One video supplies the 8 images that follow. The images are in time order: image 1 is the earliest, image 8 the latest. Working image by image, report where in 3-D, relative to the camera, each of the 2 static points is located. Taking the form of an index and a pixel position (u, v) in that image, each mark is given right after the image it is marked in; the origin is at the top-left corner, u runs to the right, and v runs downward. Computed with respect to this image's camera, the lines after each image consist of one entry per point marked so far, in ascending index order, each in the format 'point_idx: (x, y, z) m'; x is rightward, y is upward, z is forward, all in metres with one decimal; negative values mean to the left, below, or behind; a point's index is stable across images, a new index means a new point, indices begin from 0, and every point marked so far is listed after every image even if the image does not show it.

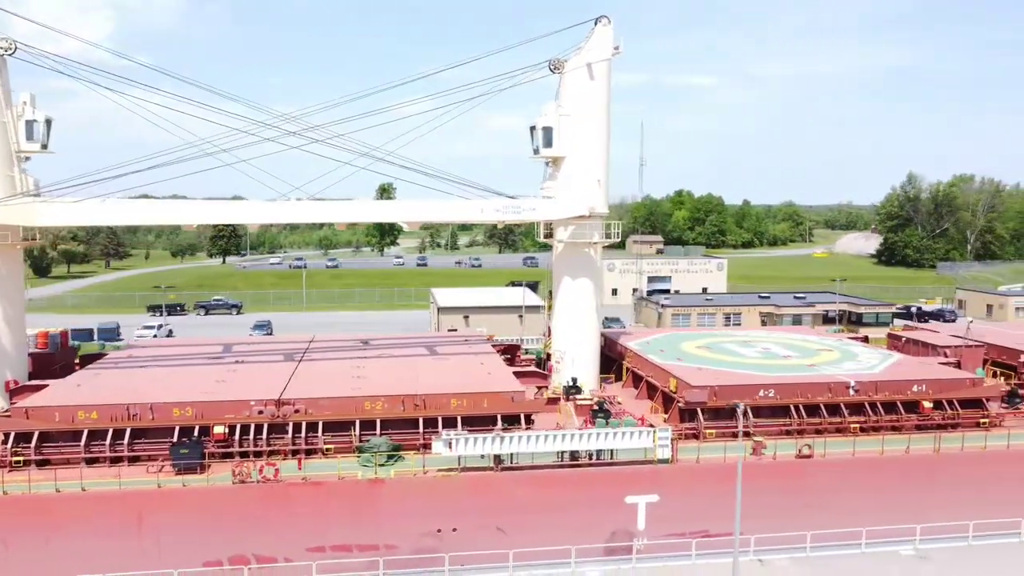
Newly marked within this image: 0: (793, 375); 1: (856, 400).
0: (+6.3, -2.0, +18.4) m
1: (+7.4, -2.4, +17.7) m
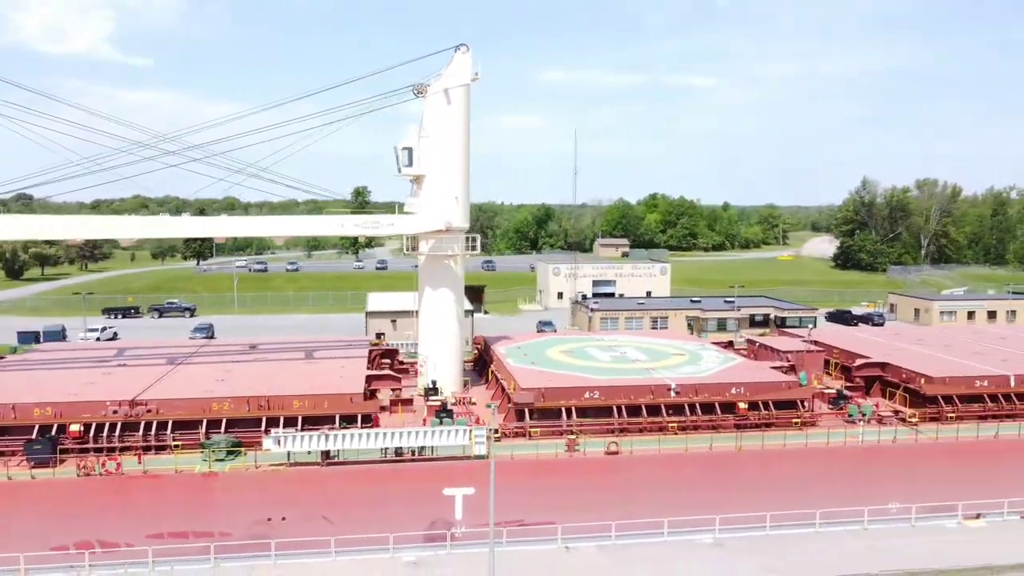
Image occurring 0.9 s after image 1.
0: (+2.7, -2.2, +20.0) m
1: (+3.9, -2.6, +19.2) m
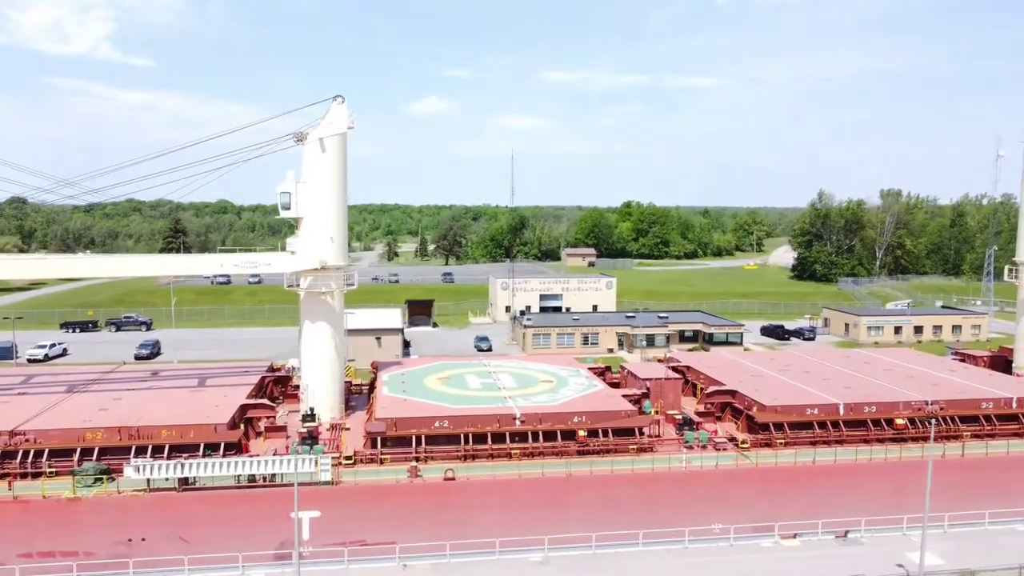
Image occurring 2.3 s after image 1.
0: (-0.9, -3.2, +21.7) m
1: (+0.2, -3.6, +20.9) m
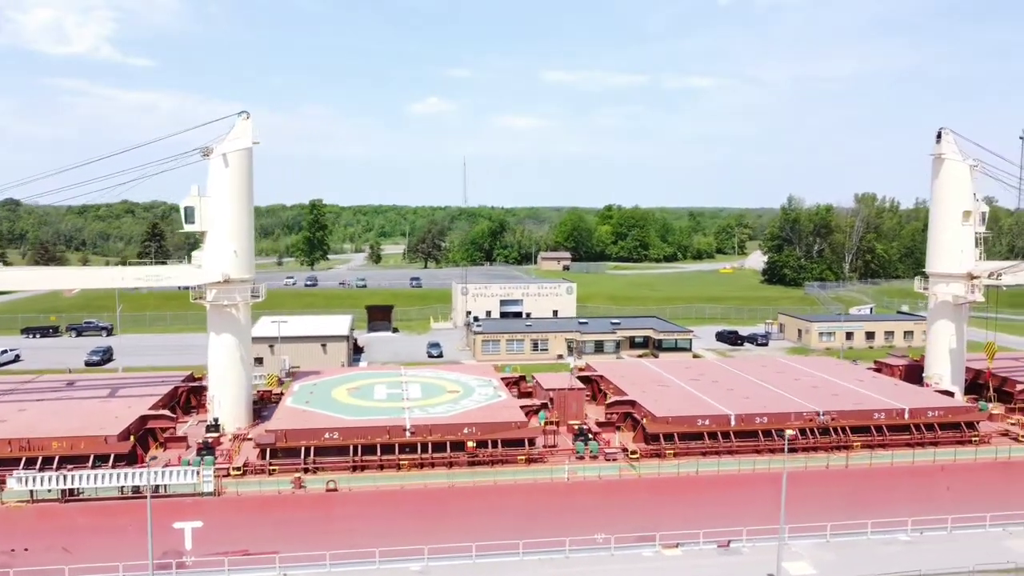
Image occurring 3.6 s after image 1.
0: (-3.8, -3.5, +22.1) m
1: (-2.6, -3.9, +21.3) m
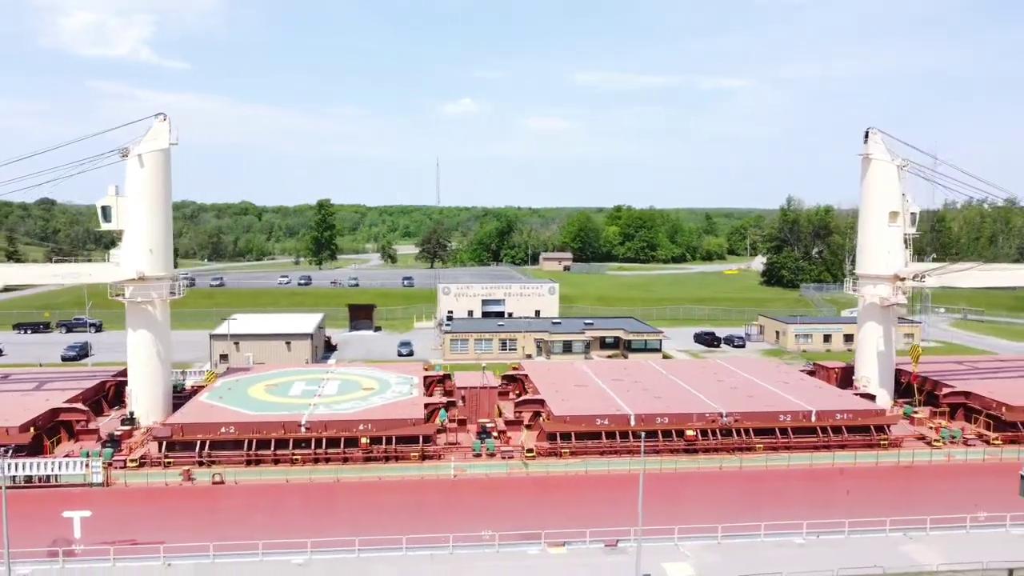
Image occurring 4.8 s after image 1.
0: (-6.6, -3.5, +22.5) m
1: (-5.5, -3.9, +21.7) m
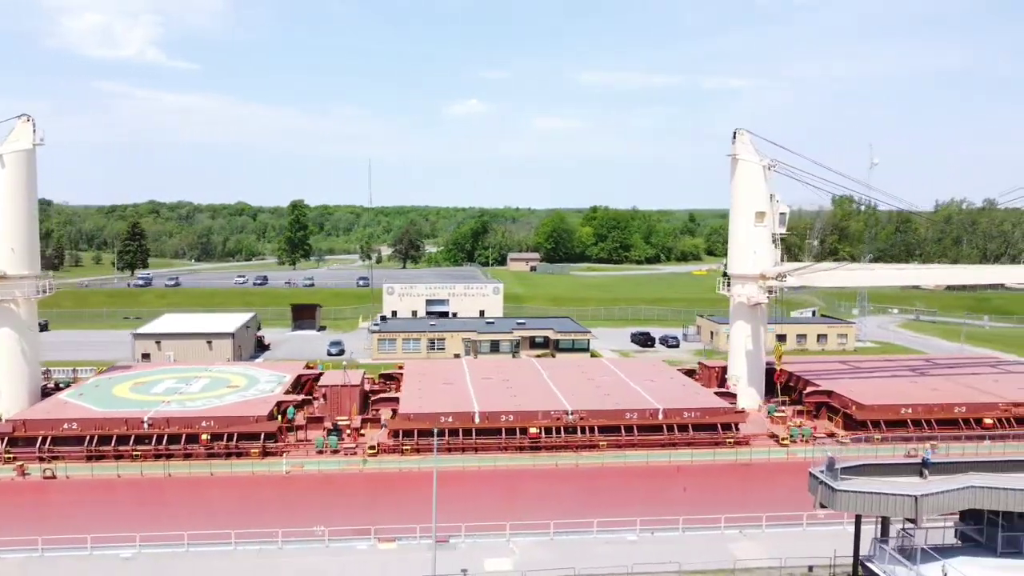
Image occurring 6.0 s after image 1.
0: (-10.9, -3.4, +22.9) m
1: (-9.8, -3.9, +22.0) m
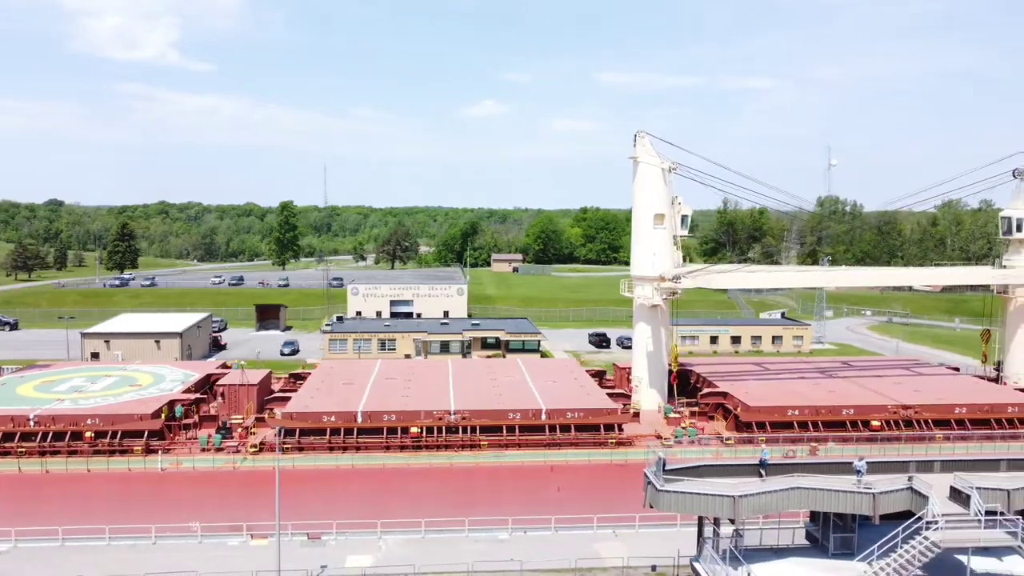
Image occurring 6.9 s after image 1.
0: (-14.3, -3.5, +23.4) m
1: (-13.2, -3.9, +22.6) m
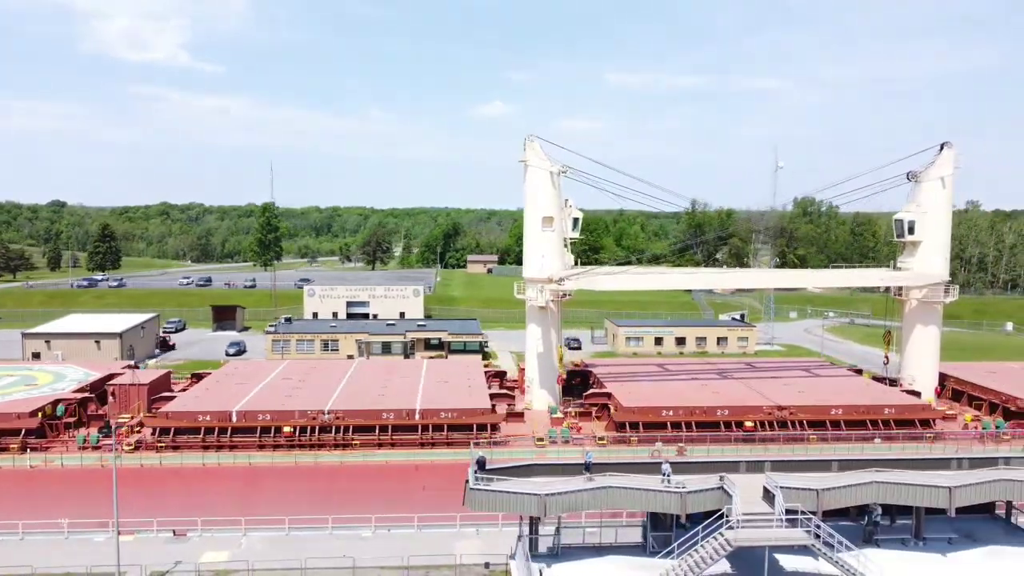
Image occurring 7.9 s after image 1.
0: (-18.0, -3.5, +24.0) m
1: (-16.9, -3.9, +23.1) m
